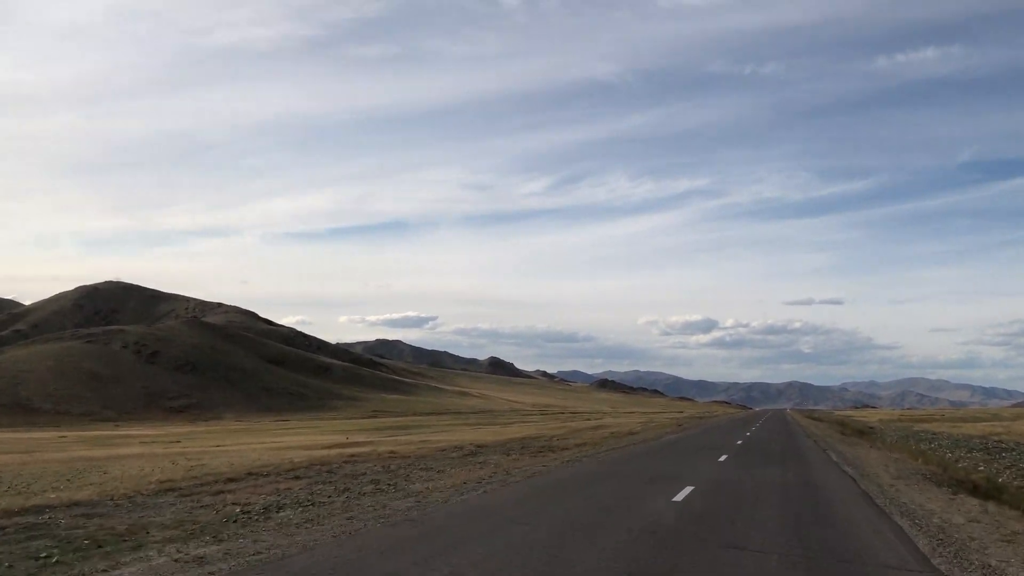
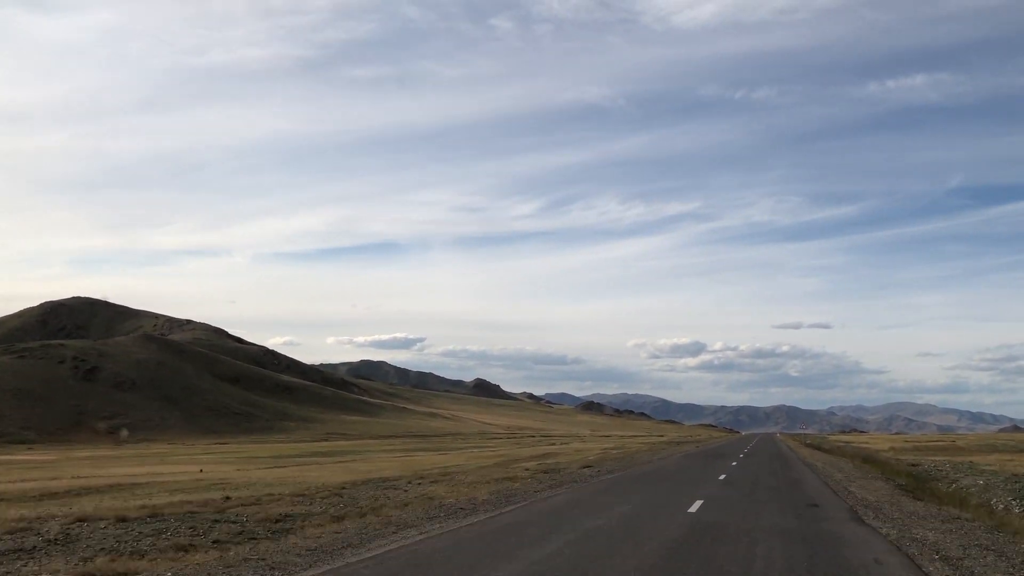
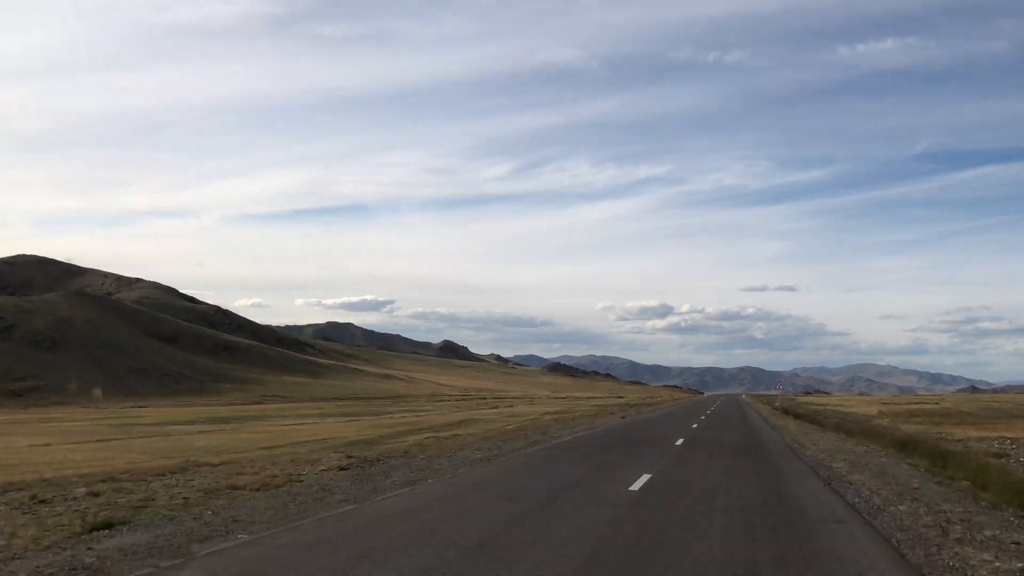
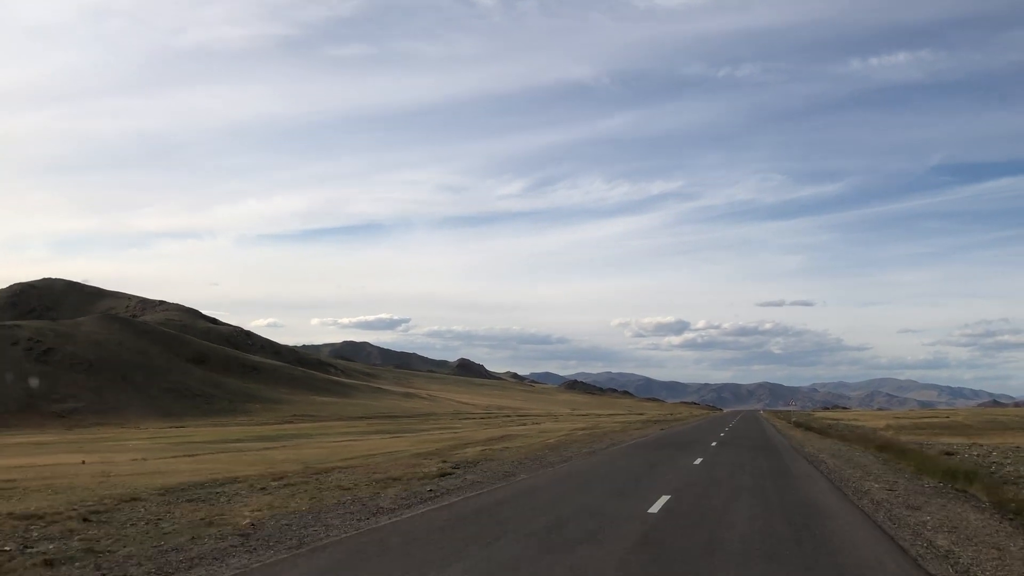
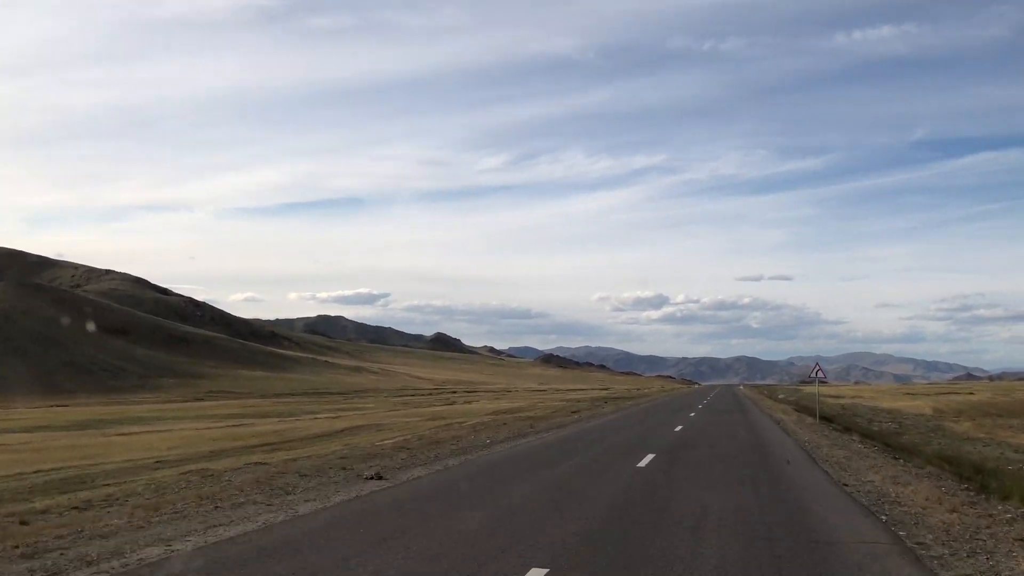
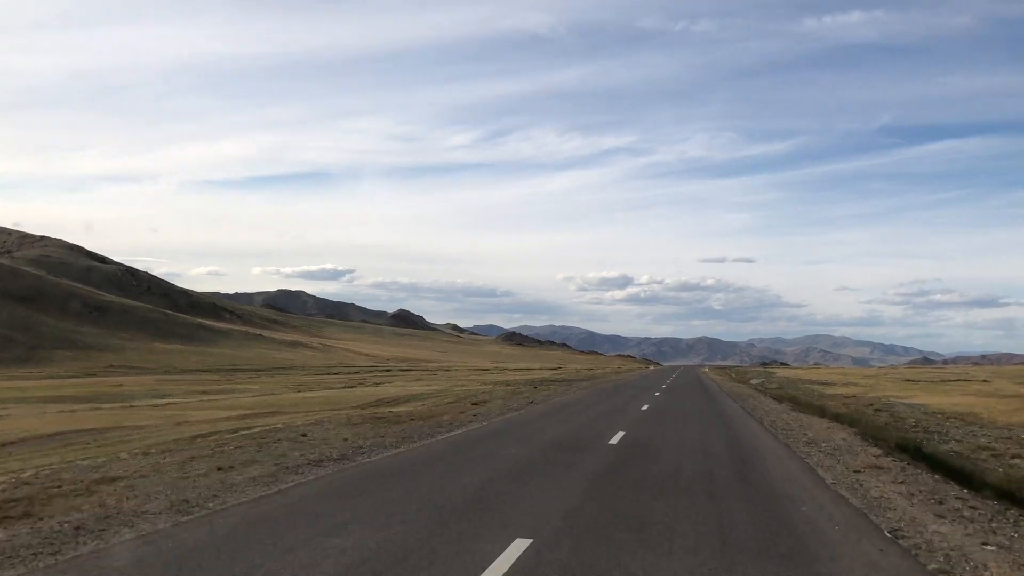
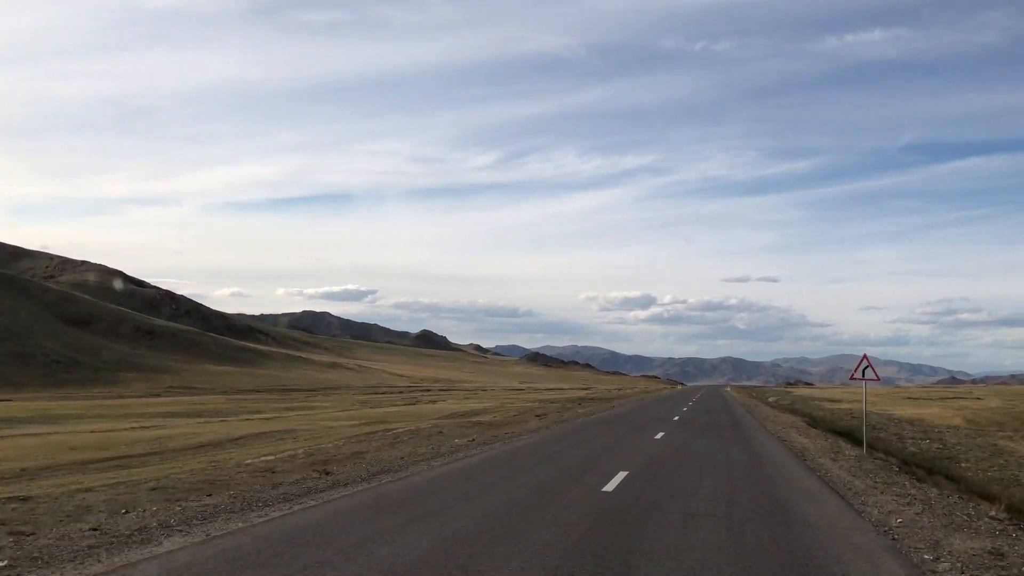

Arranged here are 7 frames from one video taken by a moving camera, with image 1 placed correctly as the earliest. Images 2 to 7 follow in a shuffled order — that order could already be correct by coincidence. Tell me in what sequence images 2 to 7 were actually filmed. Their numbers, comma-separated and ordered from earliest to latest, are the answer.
2, 4, 3, 5, 7, 6
